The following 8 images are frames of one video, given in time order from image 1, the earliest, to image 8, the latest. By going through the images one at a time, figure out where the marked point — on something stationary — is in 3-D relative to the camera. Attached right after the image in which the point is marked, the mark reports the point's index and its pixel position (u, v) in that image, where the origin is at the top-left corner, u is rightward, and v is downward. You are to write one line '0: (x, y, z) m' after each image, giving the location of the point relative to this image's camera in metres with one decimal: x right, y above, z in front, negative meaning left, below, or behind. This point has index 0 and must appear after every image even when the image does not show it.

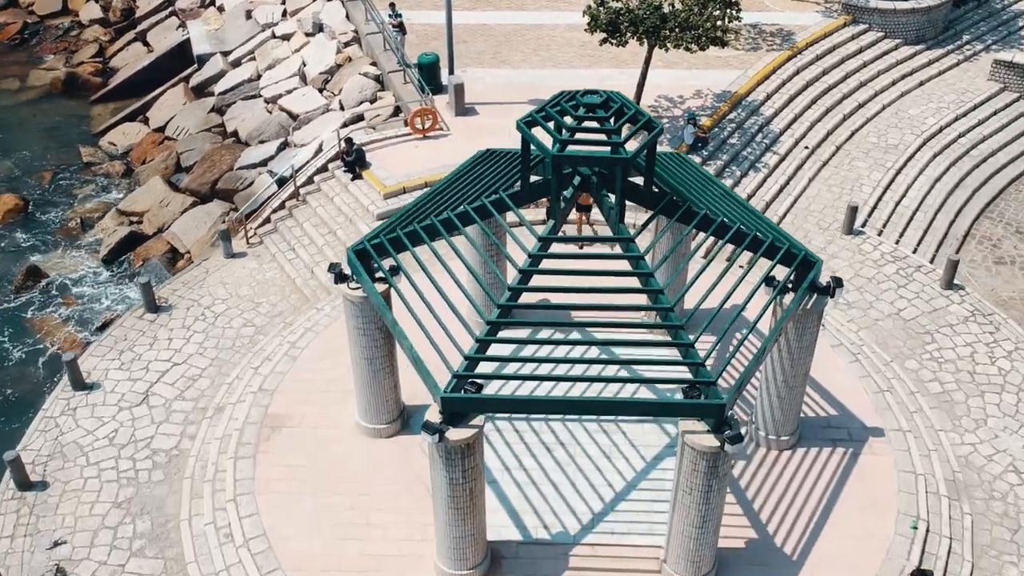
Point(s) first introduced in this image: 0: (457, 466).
0: (-0.7, -2.5, +12.8) m
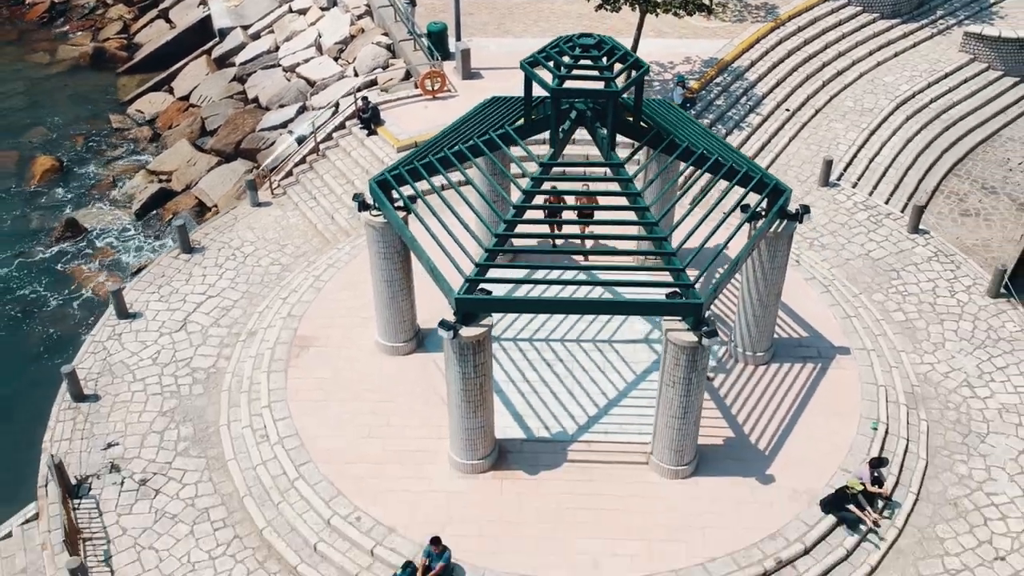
0: (-0.6, -1.1, +14.7) m
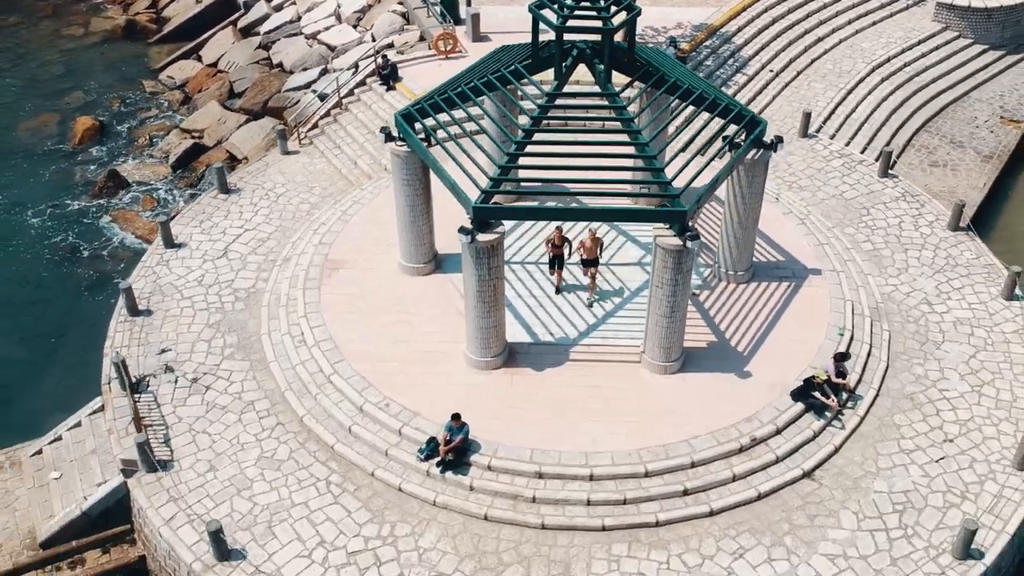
0: (-0.5, +0.4, +16.9) m
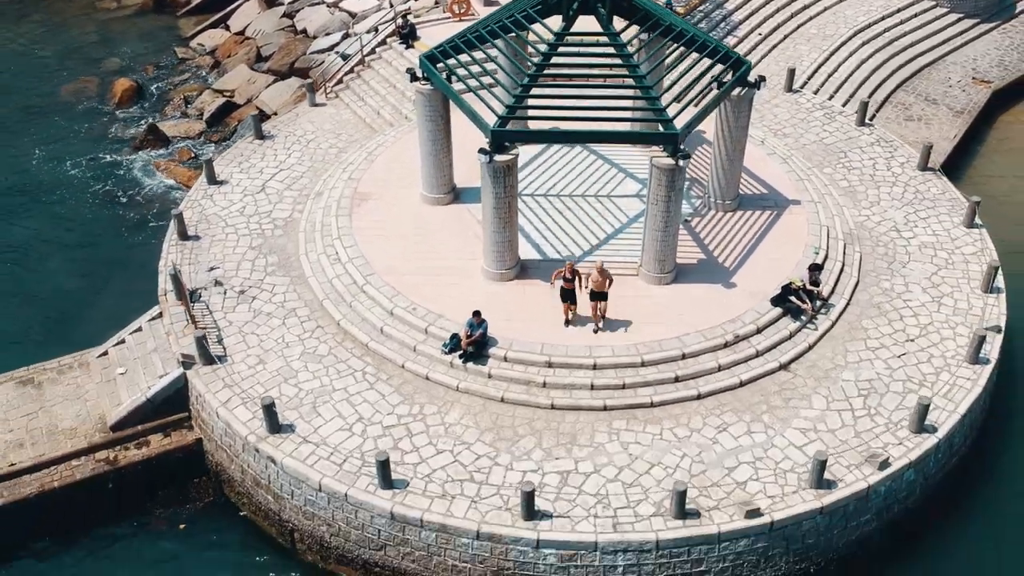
0: (-0.2, +2.2, +19.3) m
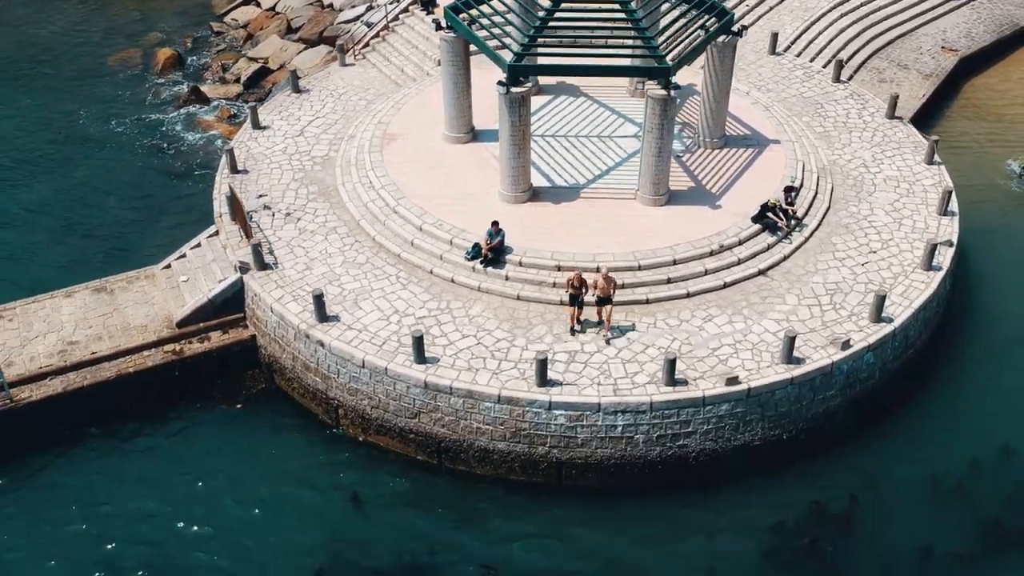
0: (+0.1, +4.2, +22.2) m
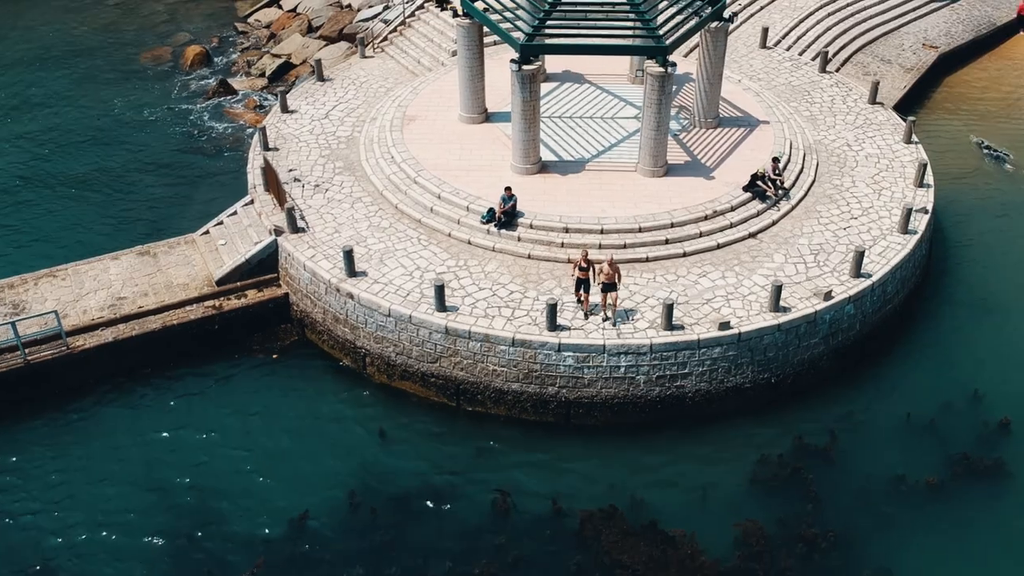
0: (+0.4, +5.2, +24.4) m
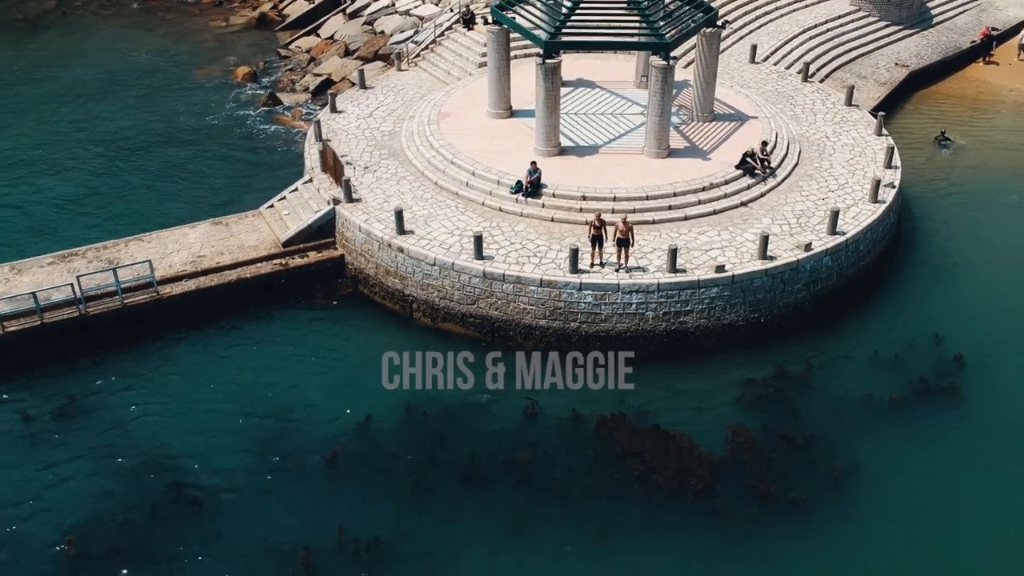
0: (+1.2, +6.3, +28.6) m
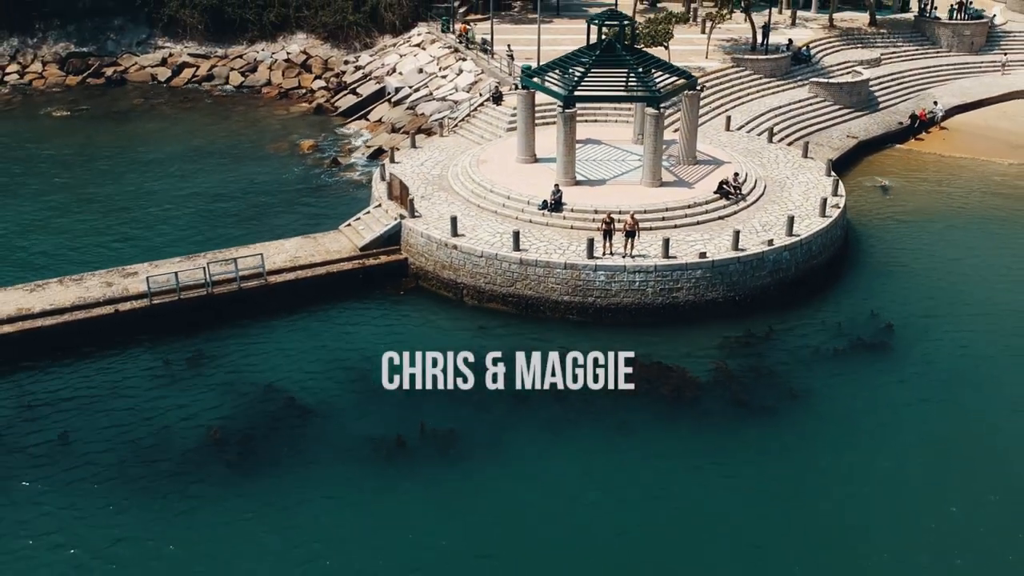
0: (+2.2, +6.4, +37.0) m
